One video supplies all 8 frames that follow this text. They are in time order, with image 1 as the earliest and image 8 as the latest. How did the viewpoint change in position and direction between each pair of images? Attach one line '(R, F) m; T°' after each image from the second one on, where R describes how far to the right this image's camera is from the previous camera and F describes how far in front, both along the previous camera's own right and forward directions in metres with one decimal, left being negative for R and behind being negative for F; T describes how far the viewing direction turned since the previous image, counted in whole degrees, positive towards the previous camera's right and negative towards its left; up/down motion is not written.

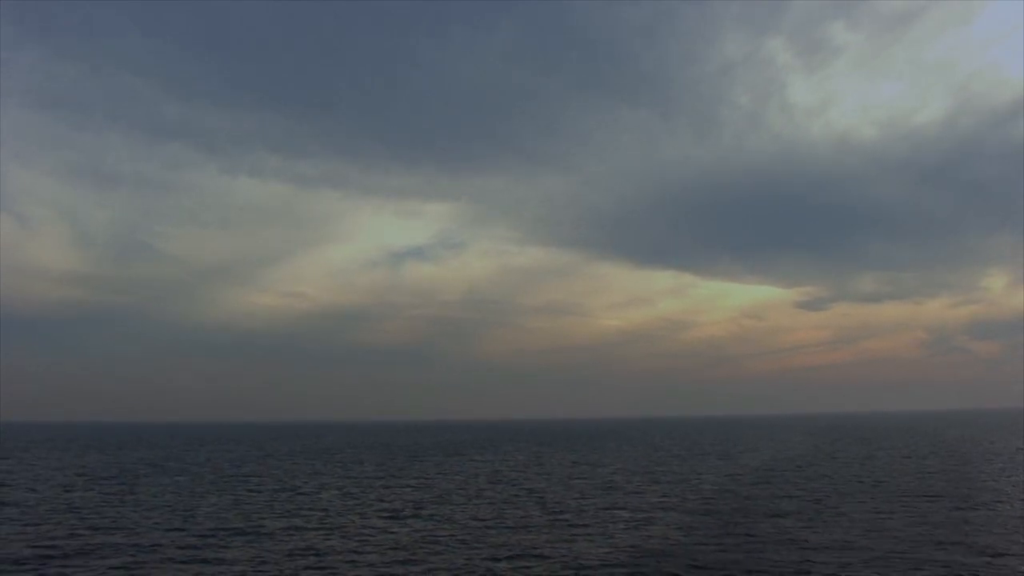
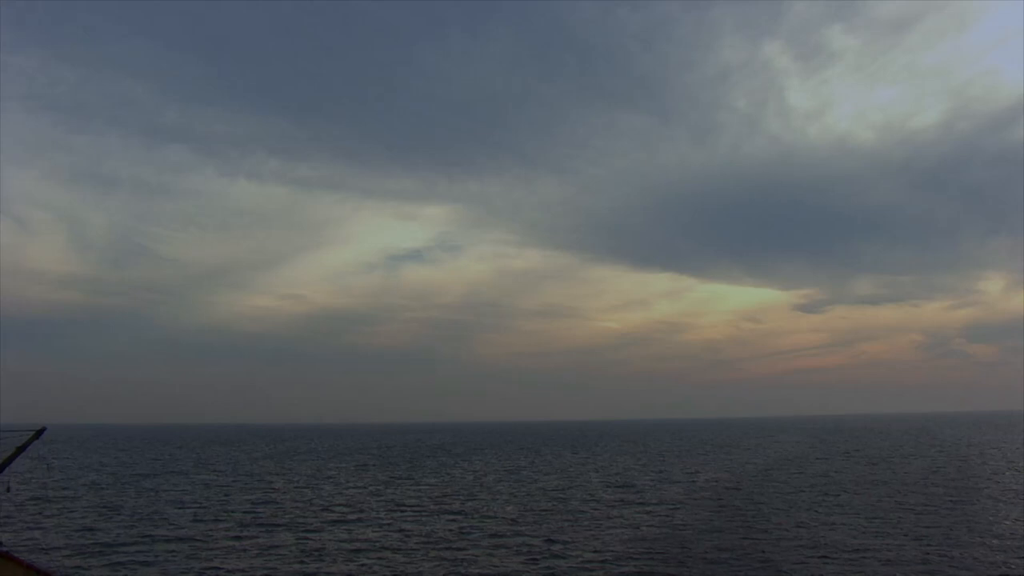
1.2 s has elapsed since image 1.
(-3.7, -7.2) m; 0°
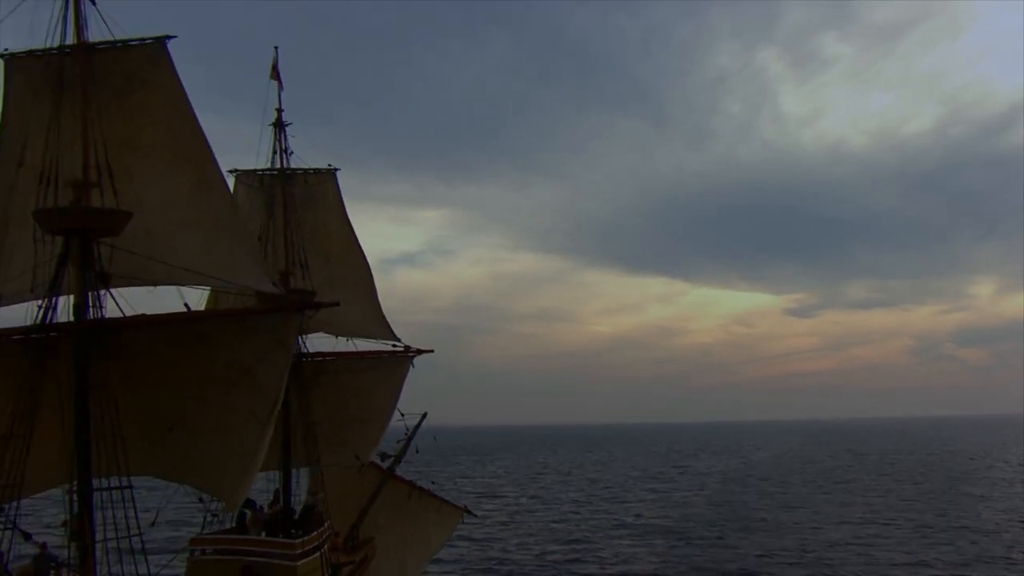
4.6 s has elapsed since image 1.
(-3.8, -2.4) m; 0°
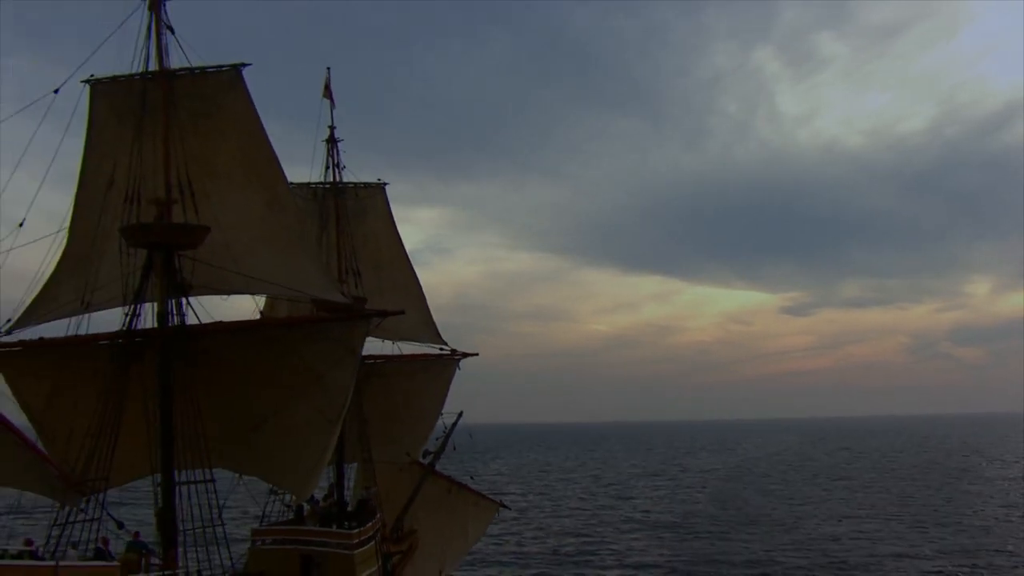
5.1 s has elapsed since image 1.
(-1.1, -1.3) m; 0°
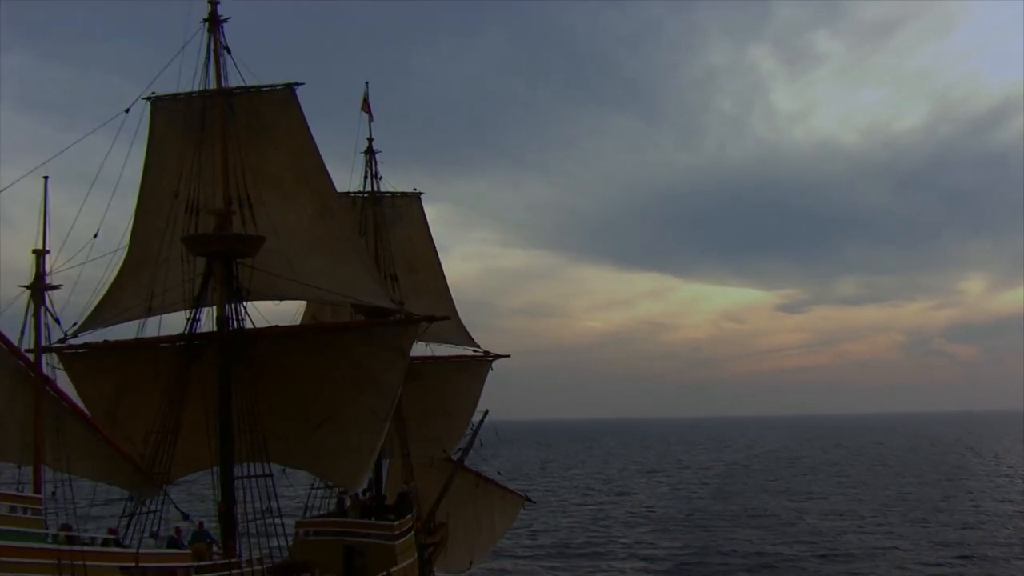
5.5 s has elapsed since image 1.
(-1.0, -1.1) m; 0°
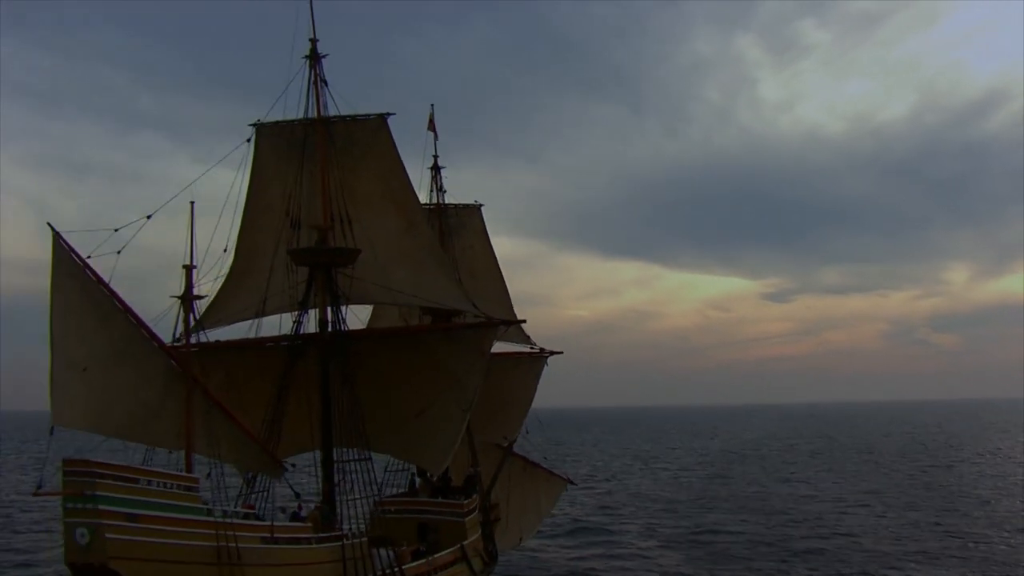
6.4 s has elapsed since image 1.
(-2.0, -2.4) m; +1°
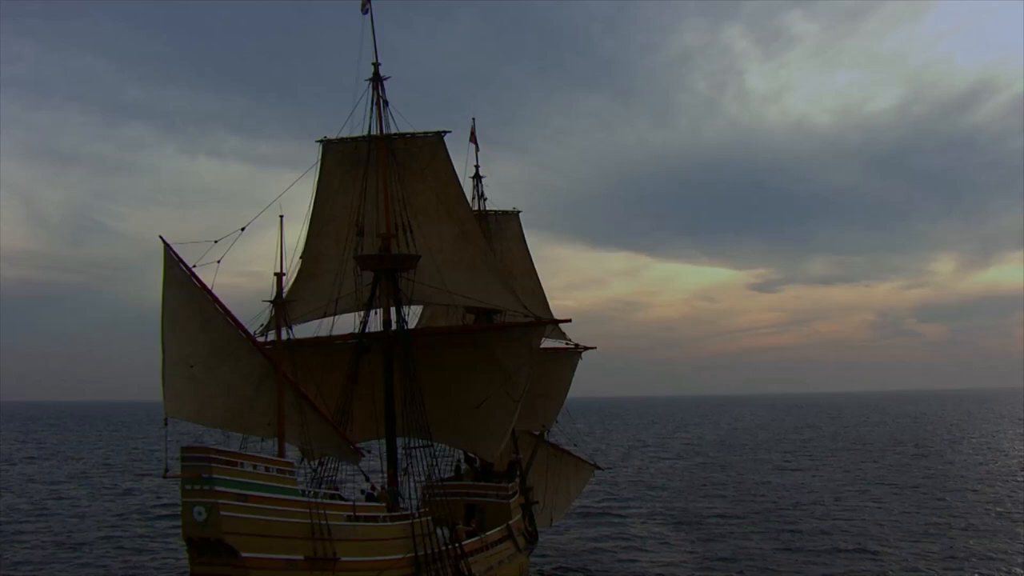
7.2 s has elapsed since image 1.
(-1.6, -2.0) m; +1°
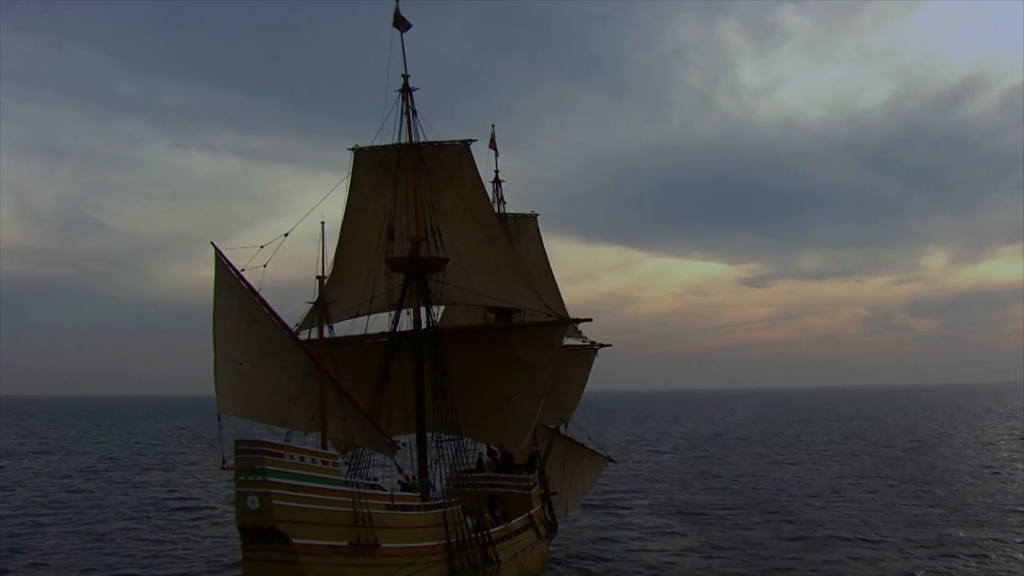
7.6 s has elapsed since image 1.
(-0.9, -1.1) m; 0°
